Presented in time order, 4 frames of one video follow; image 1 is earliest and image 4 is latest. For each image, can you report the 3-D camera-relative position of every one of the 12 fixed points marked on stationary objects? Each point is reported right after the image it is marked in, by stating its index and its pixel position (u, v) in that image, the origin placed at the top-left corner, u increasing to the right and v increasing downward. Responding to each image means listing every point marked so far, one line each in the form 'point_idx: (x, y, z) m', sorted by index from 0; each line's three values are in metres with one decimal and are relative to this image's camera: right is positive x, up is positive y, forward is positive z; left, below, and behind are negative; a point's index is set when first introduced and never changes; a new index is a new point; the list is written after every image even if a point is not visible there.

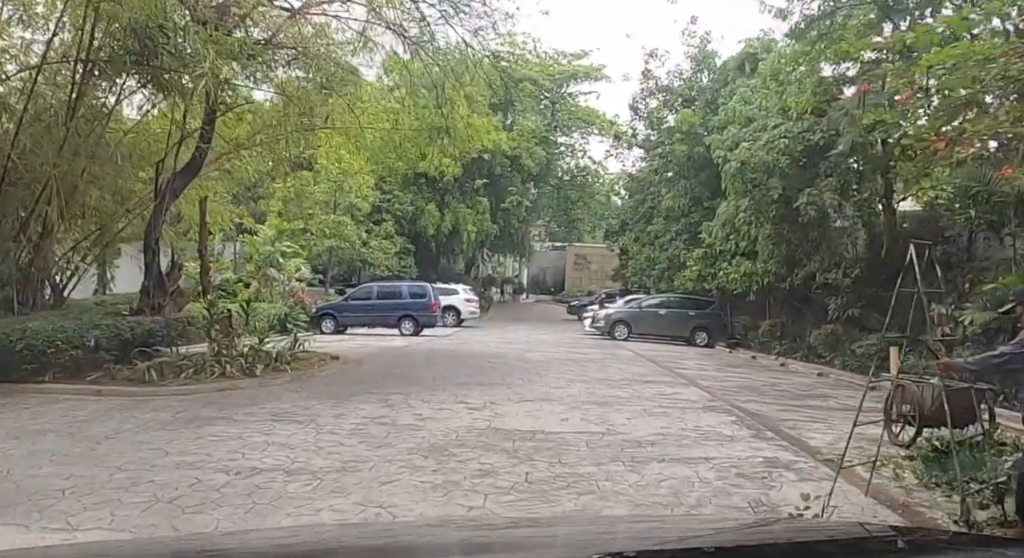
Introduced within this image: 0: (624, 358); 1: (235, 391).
0: (+2.5, -1.8, +19.1) m
1: (-3.6, -1.5, +11.2) m
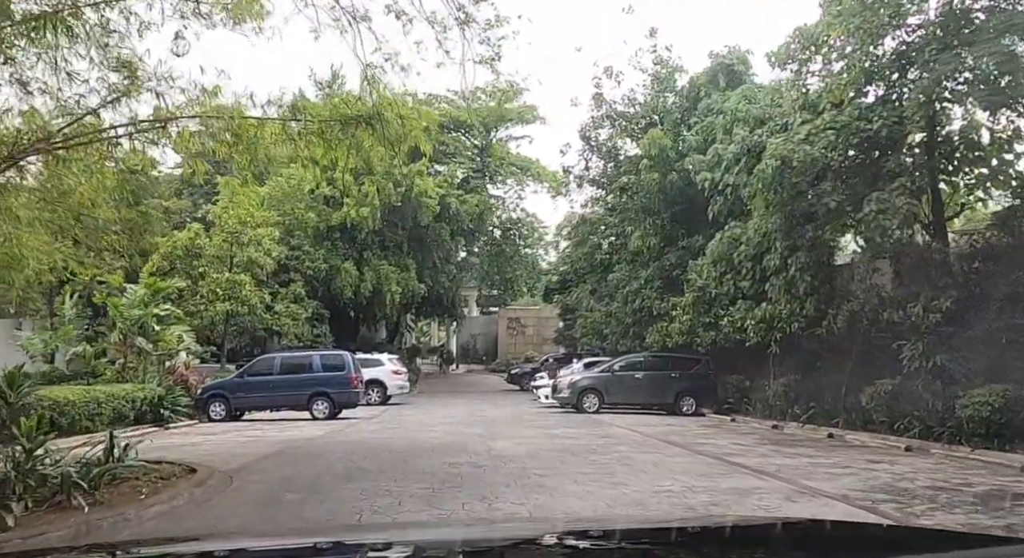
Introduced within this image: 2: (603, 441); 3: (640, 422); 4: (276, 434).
0: (+1.9, -2.5, +13.6) m
1: (-3.5, -1.8, +5.2) m
2: (+1.4, -2.5, +13.1) m
3: (+2.8, -3.1, +18.8) m
4: (-4.6, -3.0, +16.7) m
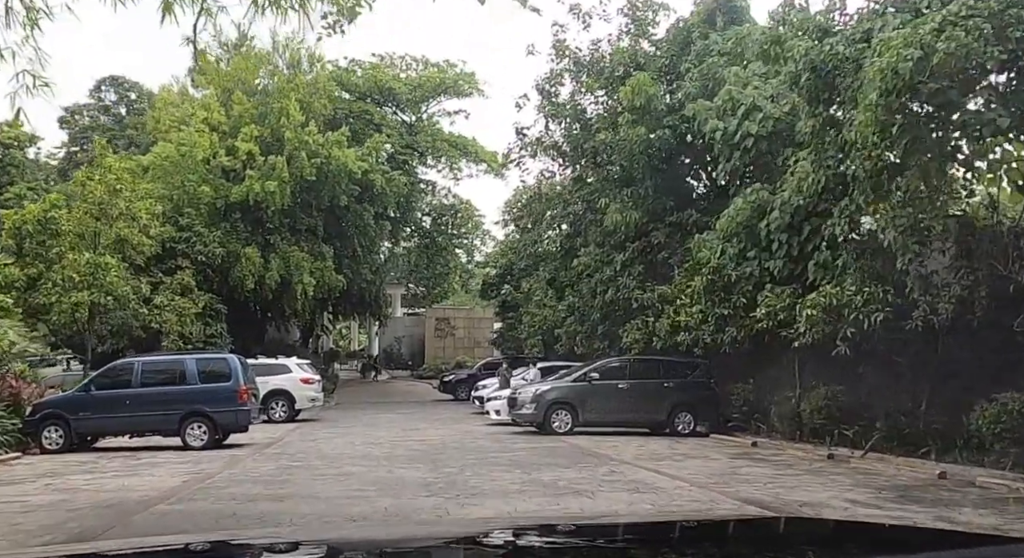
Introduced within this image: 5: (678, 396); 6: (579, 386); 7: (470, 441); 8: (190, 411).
0: (+1.7, -2.1, +8.4) m
1: (-2.9, -1.3, -0.4) m
2: (+1.2, -2.1, +7.9) m
3: (+2.1, -2.8, +13.7) m
4: (-5.1, -2.6, +11.0) m
5: (+3.5, -2.4, +17.7) m
6: (+1.3, -2.2, +17.4) m
7: (-0.8, -2.9, +15.3) m
8: (-5.7, -2.3, +15.2) m
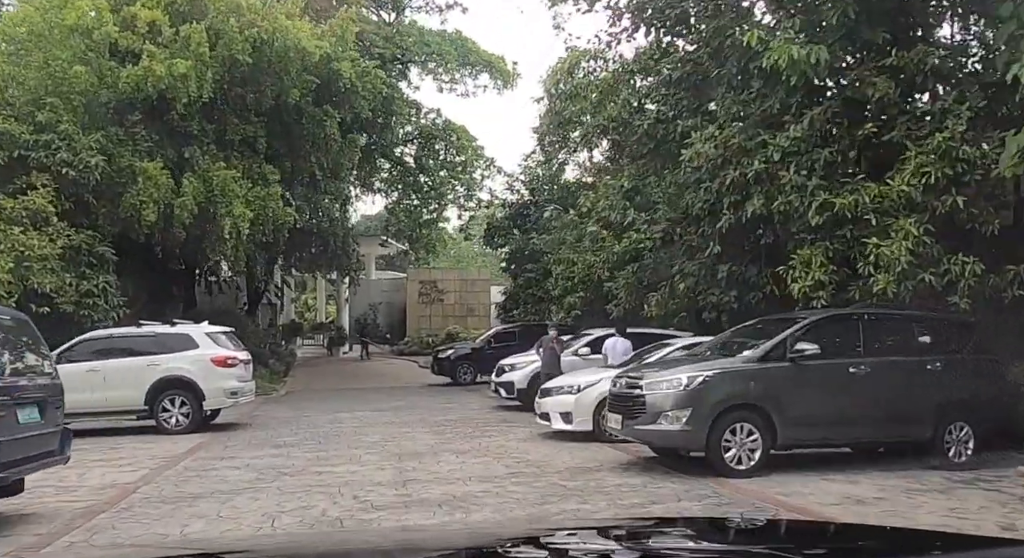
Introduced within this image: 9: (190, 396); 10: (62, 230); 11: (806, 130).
0: (+3.1, -1.1, -0.4) m
1: (-1.3, -0.6, -9.5) m
2: (+2.6, -1.1, -1.0) m
3: (+3.3, -1.6, +4.9) m
4: (-3.8, -1.5, +1.9) m
5: (+4.6, -1.1, +8.9) m
6: (+2.4, -0.9, +8.5) m
7: (+0.4, -1.7, +6.4) m
8: (-4.5, -1.1, +6.1) m
9: (-4.8, -1.7, +13.0) m
10: (-9.0, +0.9, +17.5) m
11: (+3.8, +1.9, +11.3) m
